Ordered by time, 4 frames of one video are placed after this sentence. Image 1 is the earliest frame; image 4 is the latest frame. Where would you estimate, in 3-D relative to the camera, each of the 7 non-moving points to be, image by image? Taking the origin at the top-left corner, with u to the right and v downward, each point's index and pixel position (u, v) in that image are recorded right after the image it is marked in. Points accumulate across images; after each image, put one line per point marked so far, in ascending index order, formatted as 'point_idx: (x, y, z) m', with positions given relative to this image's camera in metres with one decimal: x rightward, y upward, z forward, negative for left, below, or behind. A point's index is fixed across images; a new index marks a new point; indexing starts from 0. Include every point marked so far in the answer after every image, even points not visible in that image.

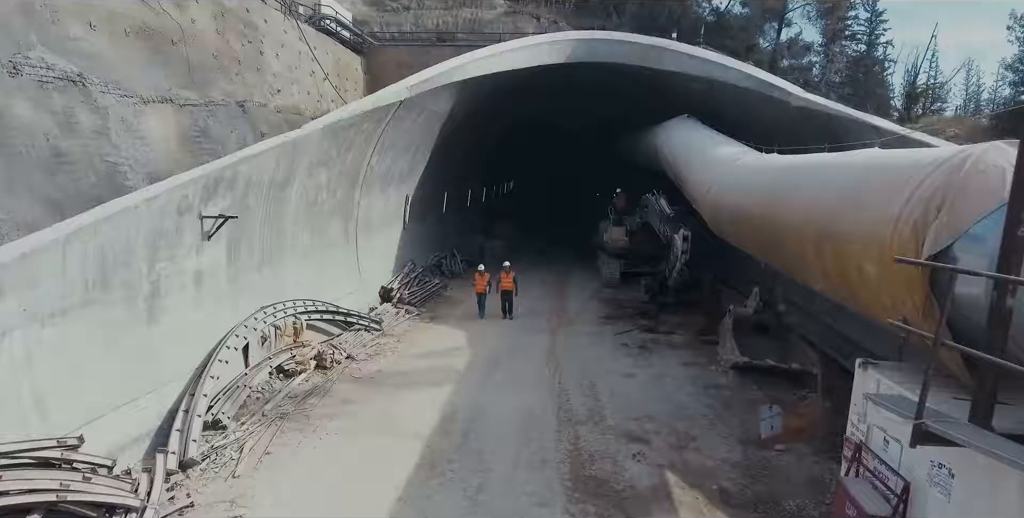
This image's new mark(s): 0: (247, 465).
0: (-2.4, -1.9, +6.1) m
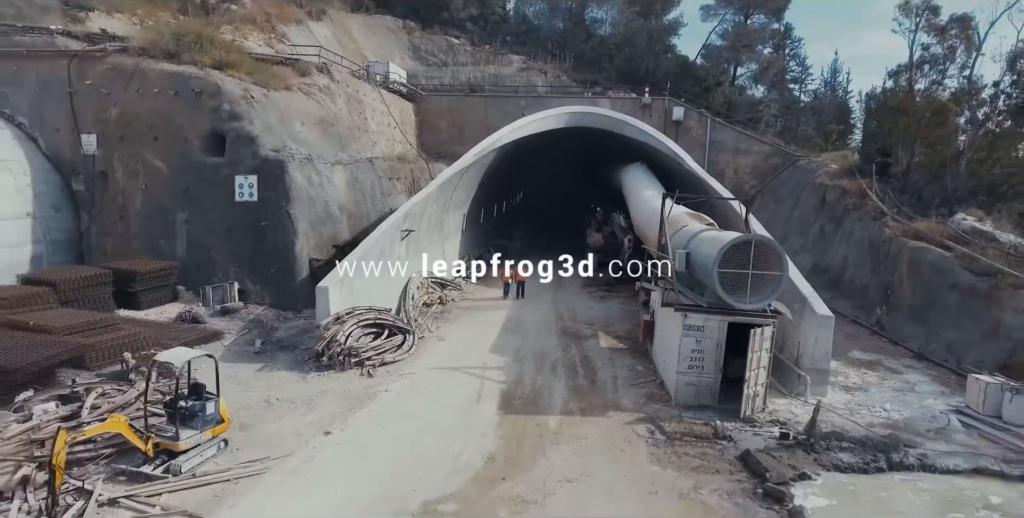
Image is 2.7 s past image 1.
0: (-1.8, -1.6, +15.4) m
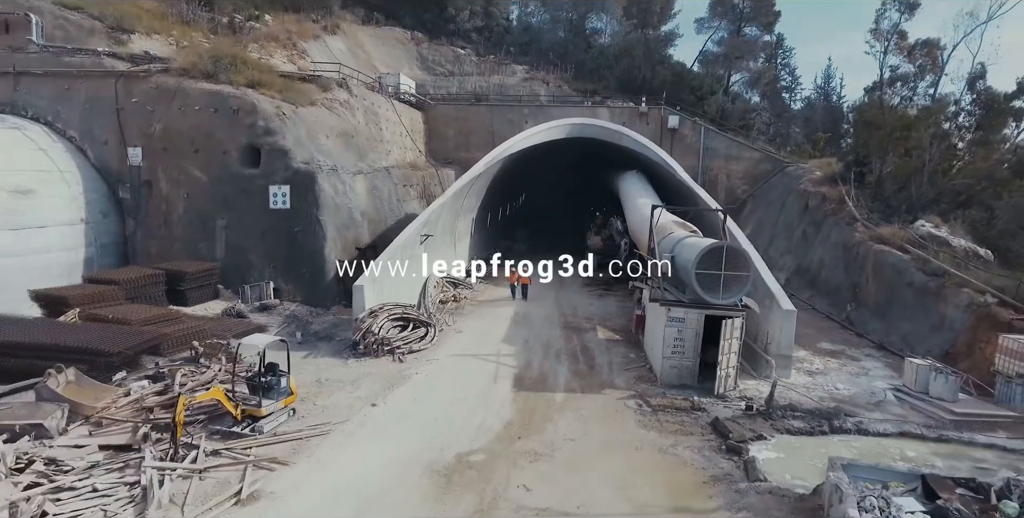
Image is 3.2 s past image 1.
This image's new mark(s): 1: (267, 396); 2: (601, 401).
0: (-1.6, -1.7, +17.4) m
1: (-3.6, -2.0, +9.9) m
2: (+1.5, -2.4, +11.5) m
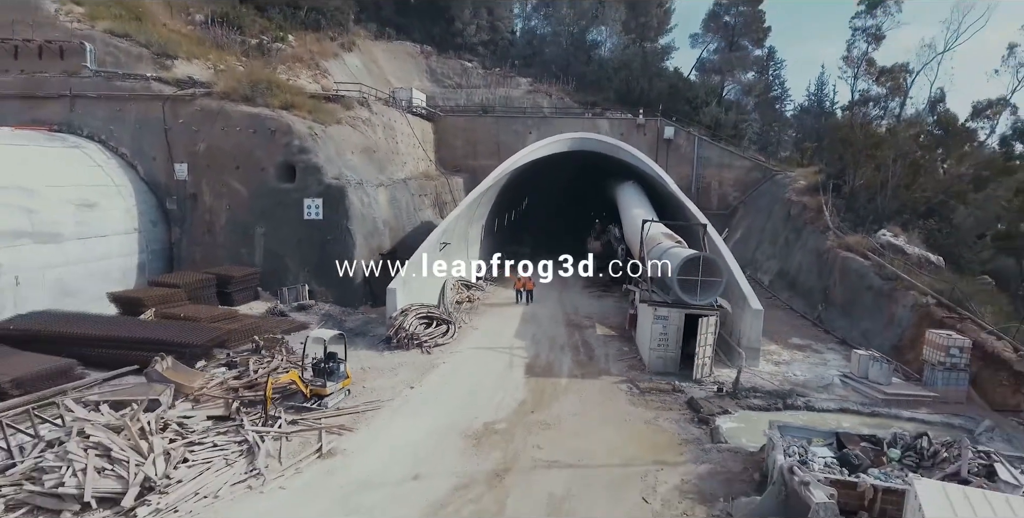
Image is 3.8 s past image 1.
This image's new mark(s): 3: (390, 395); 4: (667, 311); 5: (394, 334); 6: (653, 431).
0: (-1.3, -1.8, +19.8) m
1: (-3.3, -2.2, +12.3) m
2: (+1.8, -2.6, +13.9) m
3: (-2.3, -2.6, +13.1) m
4: (+3.3, -1.1, +14.4) m
5: (-2.9, -1.9, +16.5) m
6: (+2.4, -2.9, +11.5) m
